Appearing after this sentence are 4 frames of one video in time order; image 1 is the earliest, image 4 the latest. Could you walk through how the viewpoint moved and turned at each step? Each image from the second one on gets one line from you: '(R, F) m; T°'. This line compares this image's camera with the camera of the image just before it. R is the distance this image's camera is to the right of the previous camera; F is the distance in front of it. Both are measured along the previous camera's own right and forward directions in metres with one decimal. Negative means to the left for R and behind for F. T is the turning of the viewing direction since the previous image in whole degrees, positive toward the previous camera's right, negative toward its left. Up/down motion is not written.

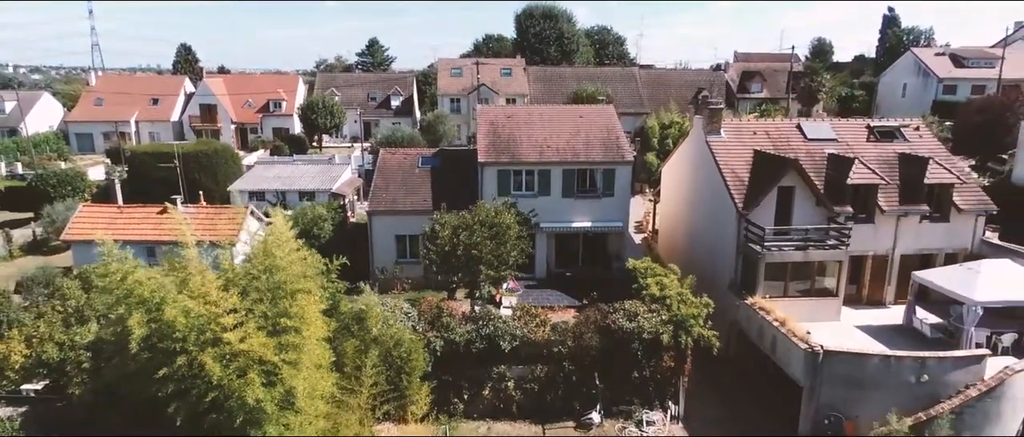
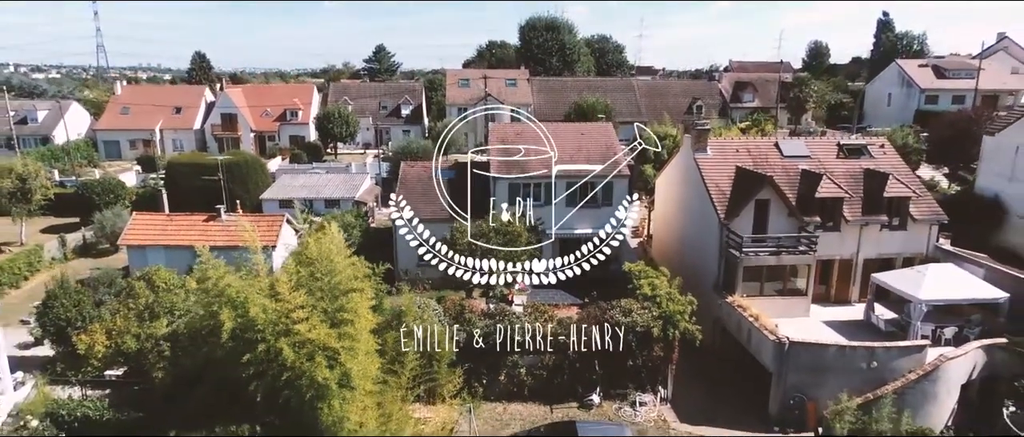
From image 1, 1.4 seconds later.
(-0.3, -2.2) m; 0°
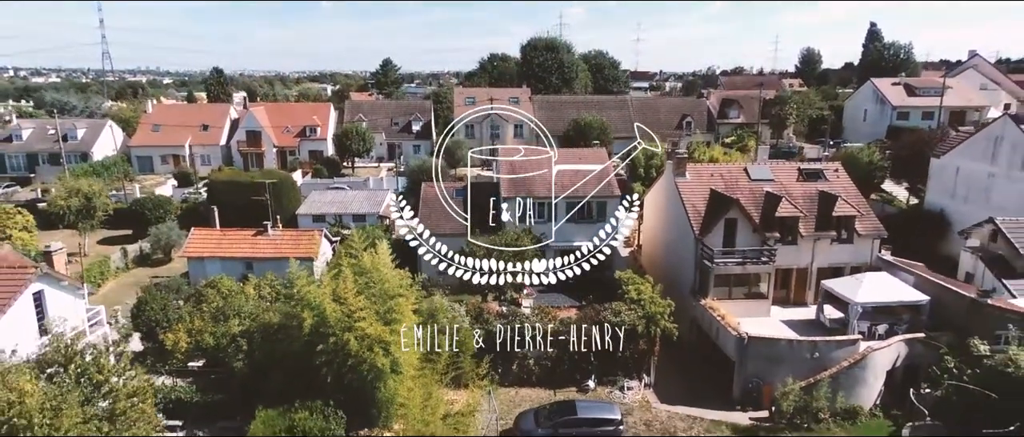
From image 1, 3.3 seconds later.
(-0.3, -3.4) m; 0°
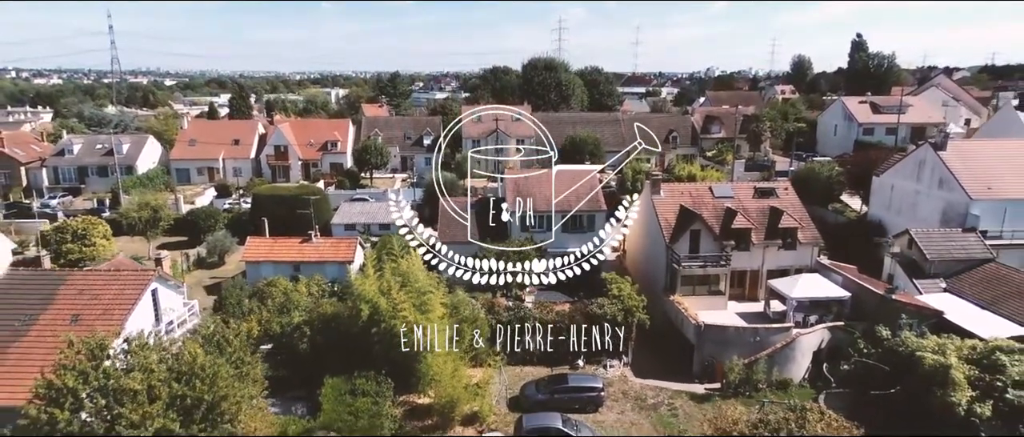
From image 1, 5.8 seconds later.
(-0.2, -4.9) m; 0°
